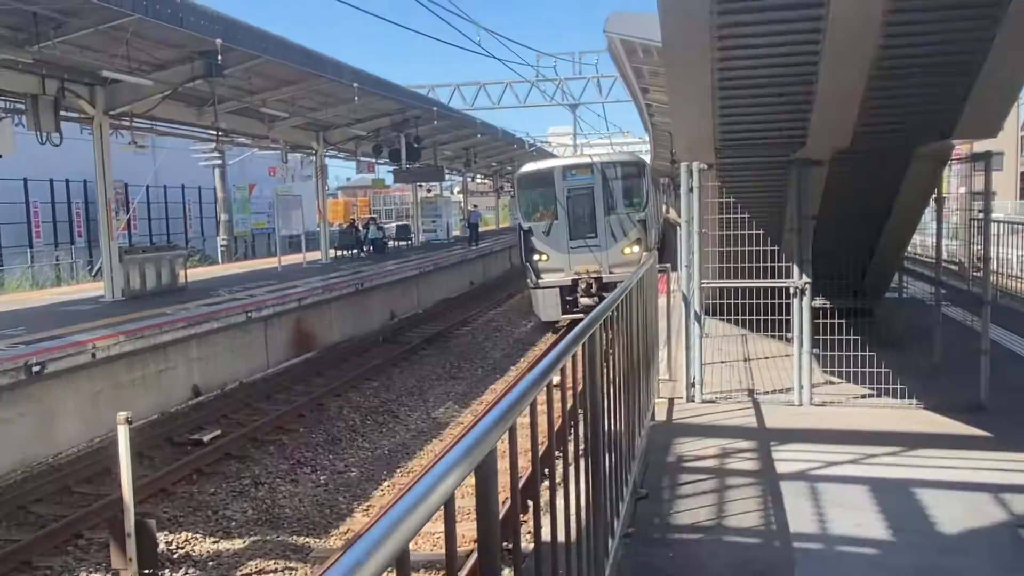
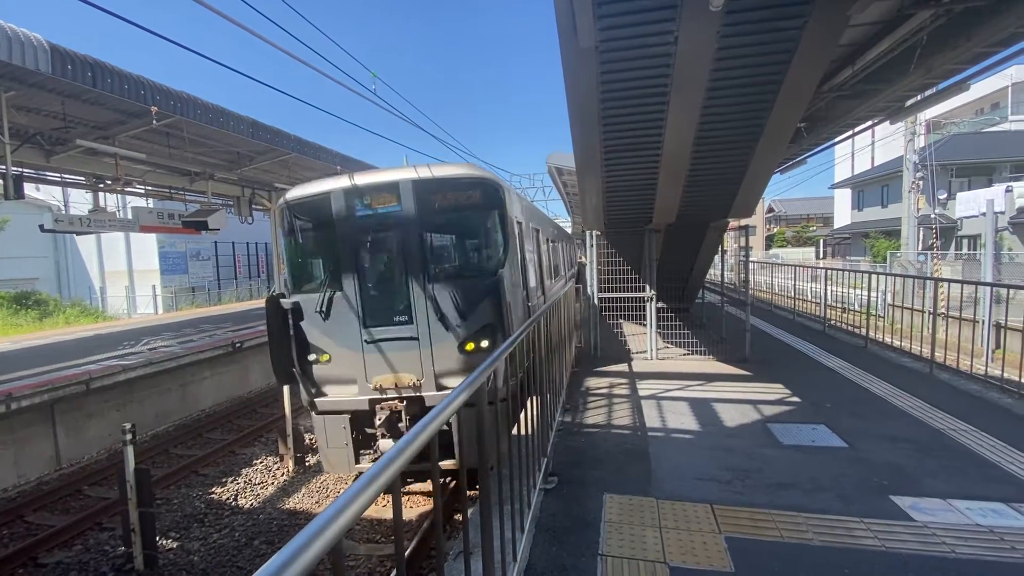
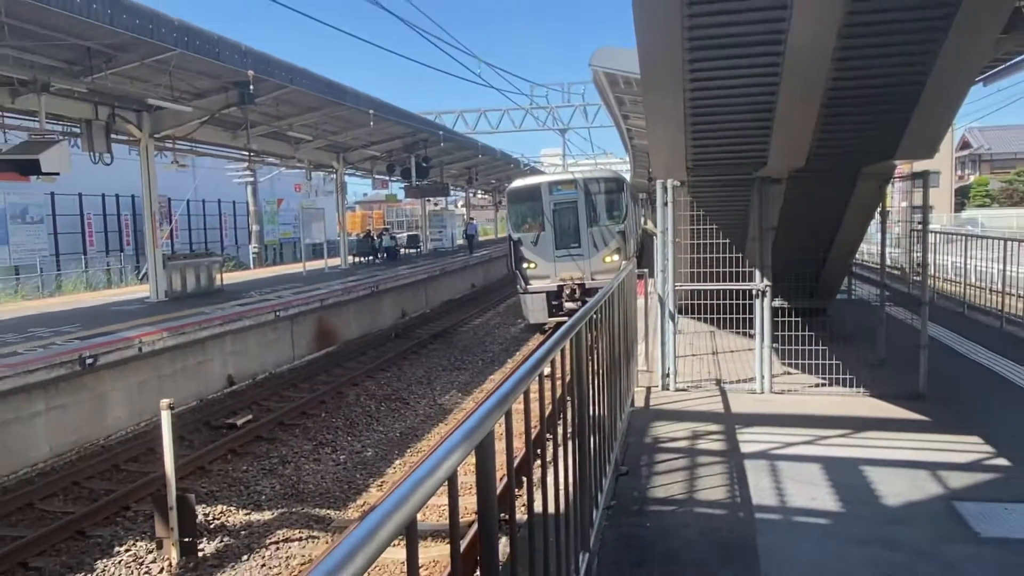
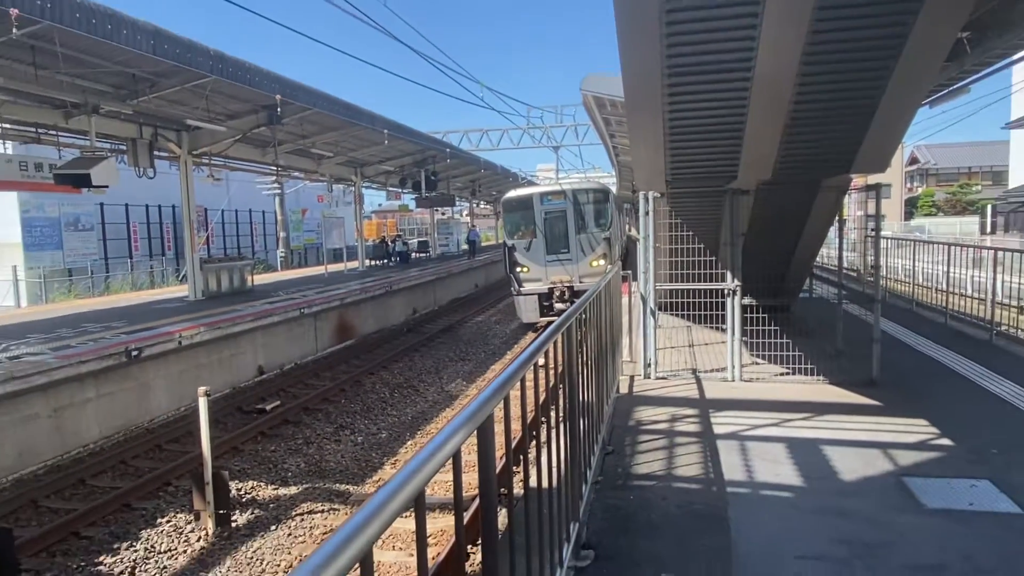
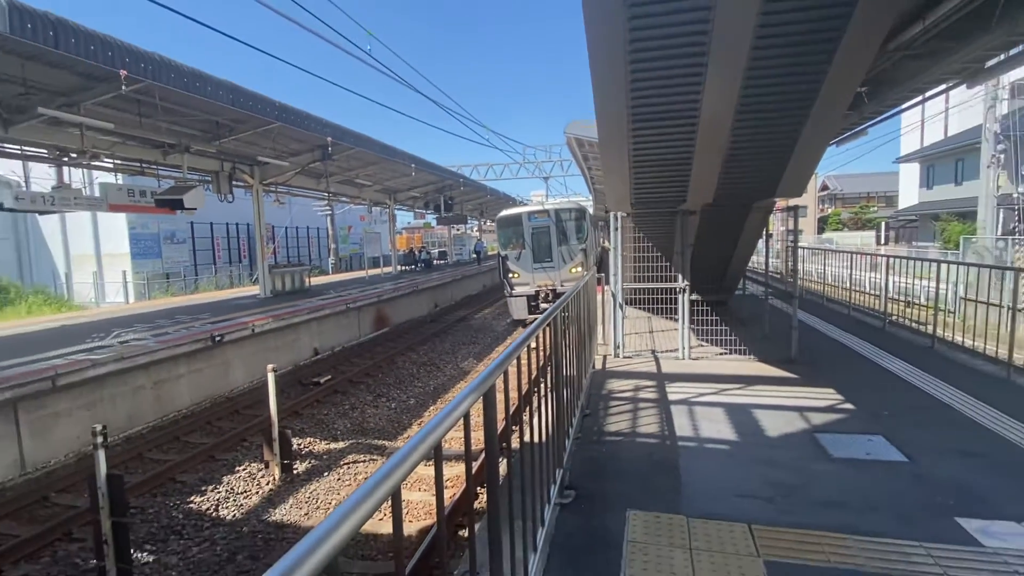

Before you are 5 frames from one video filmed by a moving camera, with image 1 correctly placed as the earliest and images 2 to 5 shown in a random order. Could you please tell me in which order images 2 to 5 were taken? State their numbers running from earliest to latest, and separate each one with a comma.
3, 4, 5, 2
